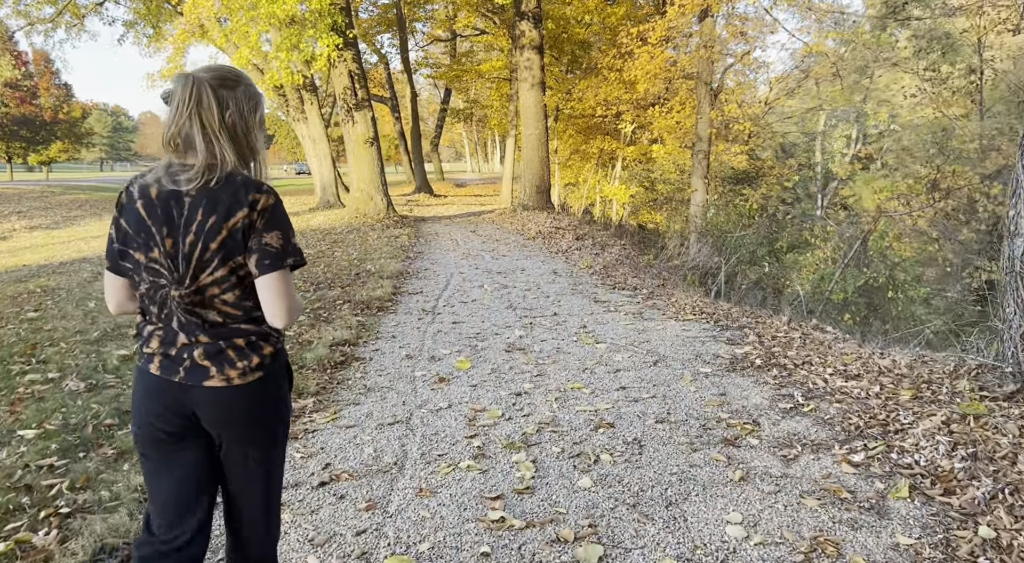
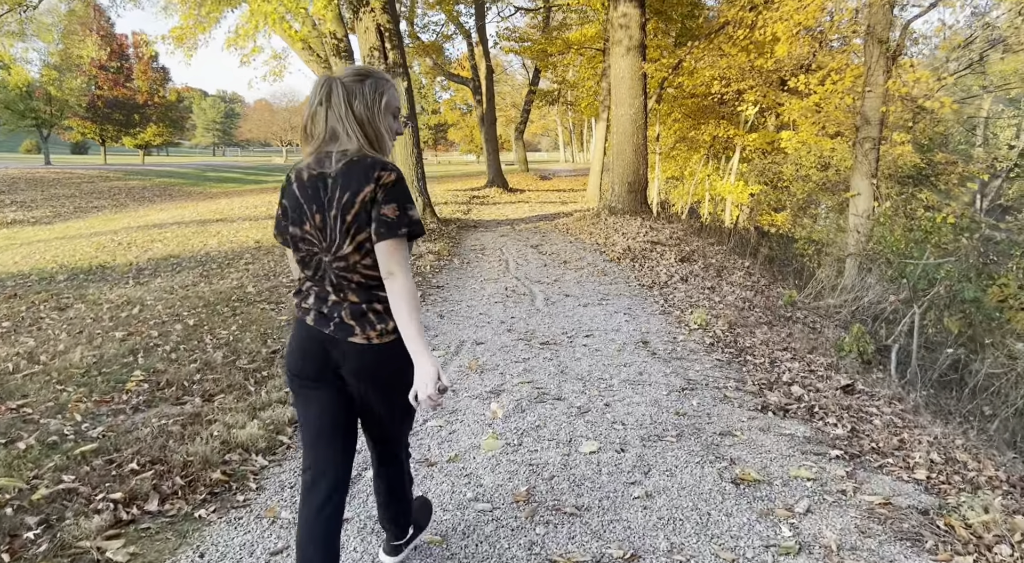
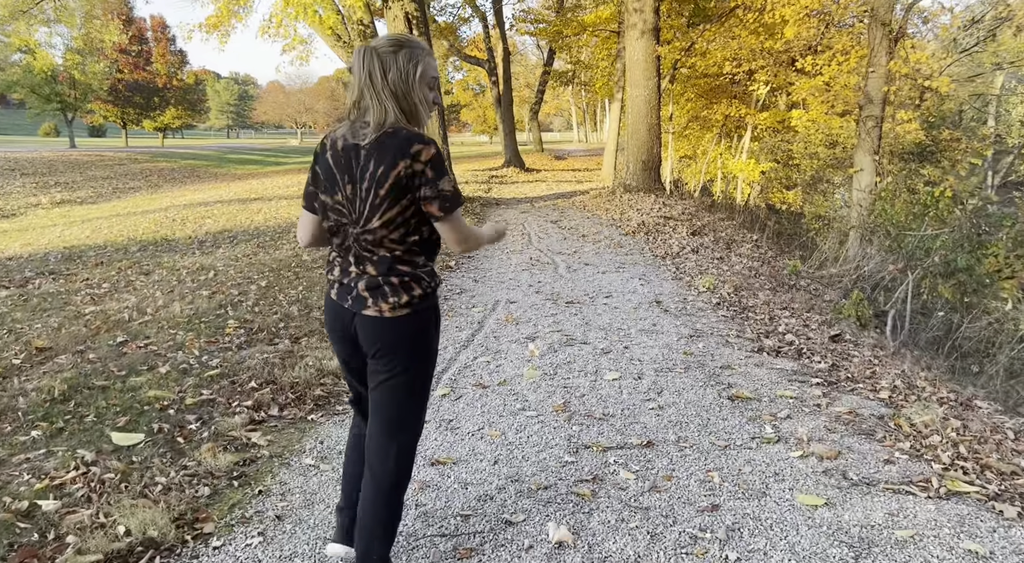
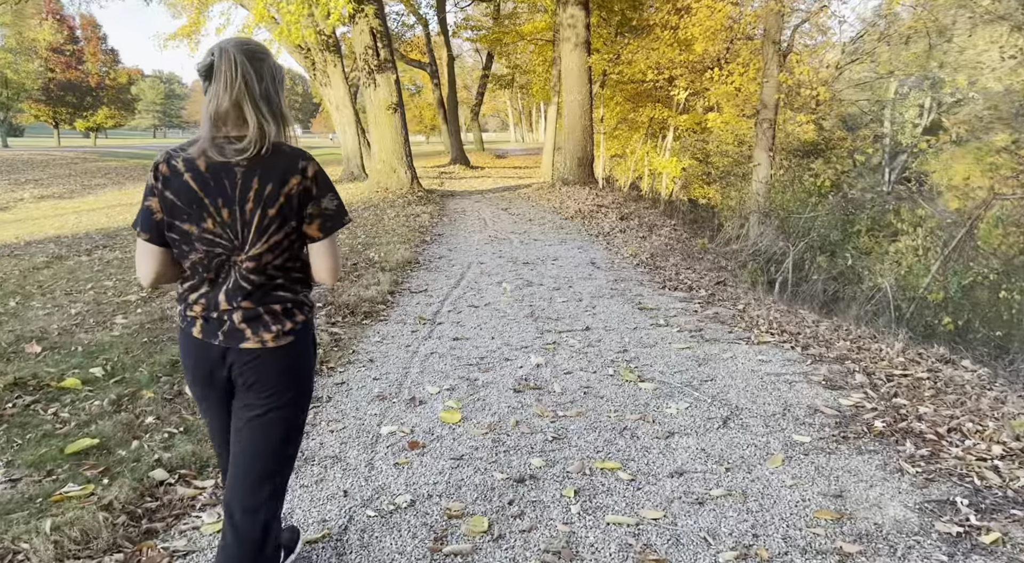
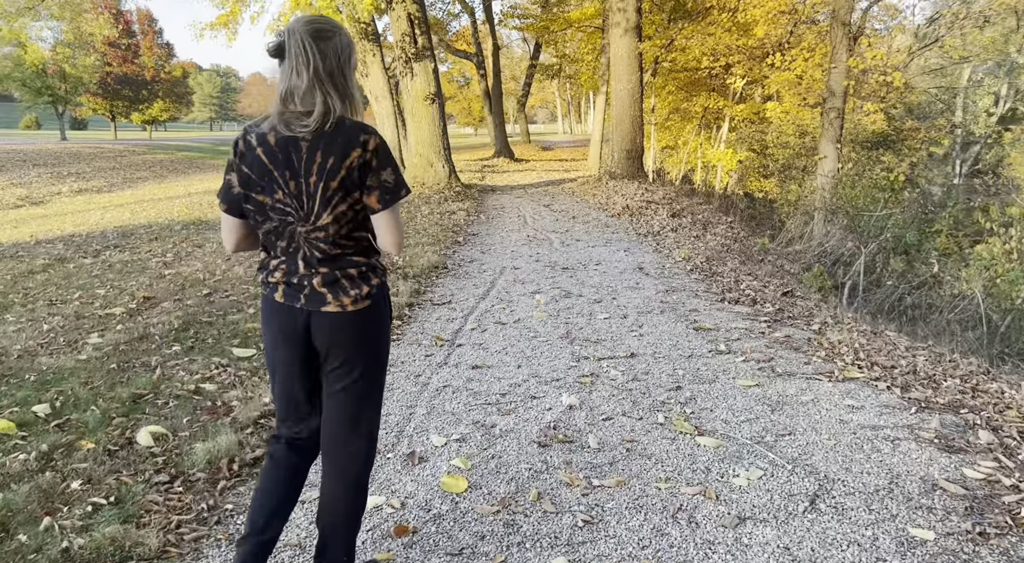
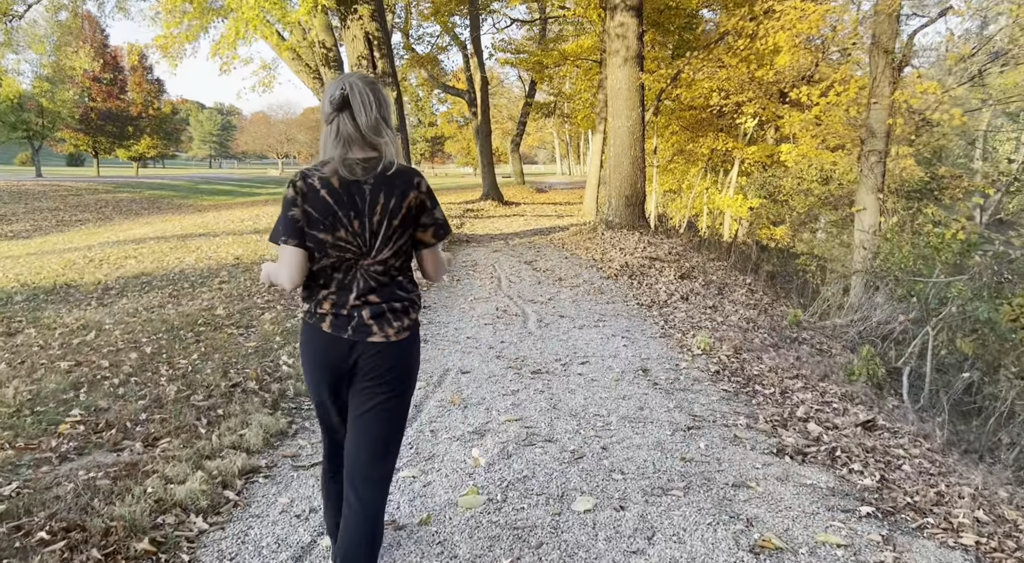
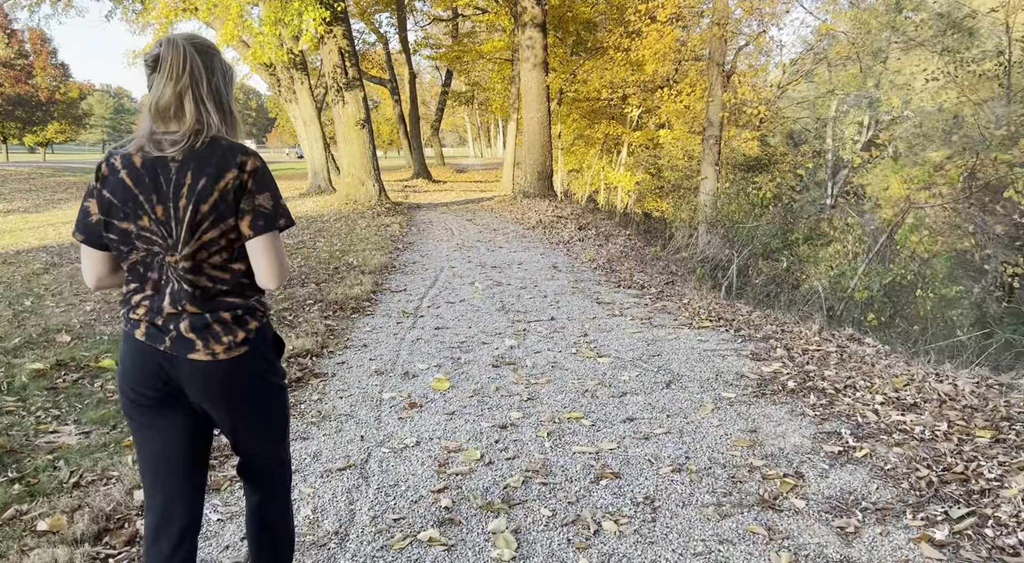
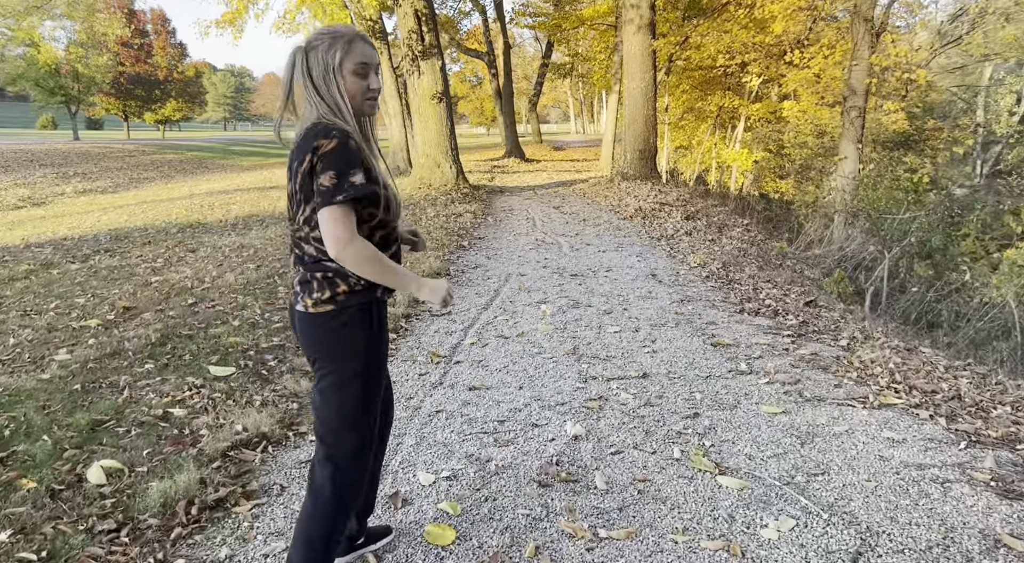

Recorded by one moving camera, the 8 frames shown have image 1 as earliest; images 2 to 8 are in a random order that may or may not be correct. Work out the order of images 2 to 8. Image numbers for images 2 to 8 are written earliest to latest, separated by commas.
7, 4, 5, 8, 3, 2, 6
